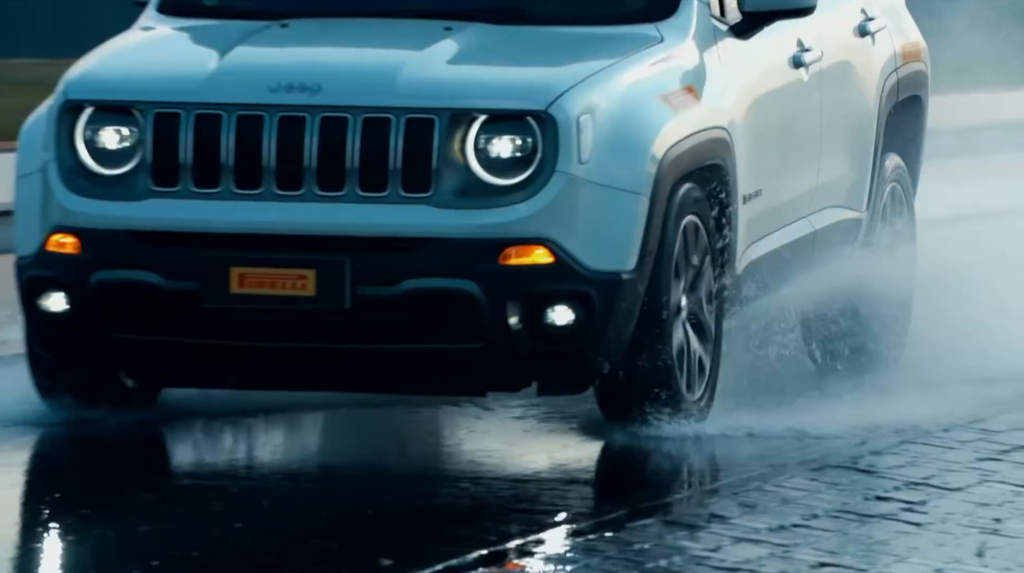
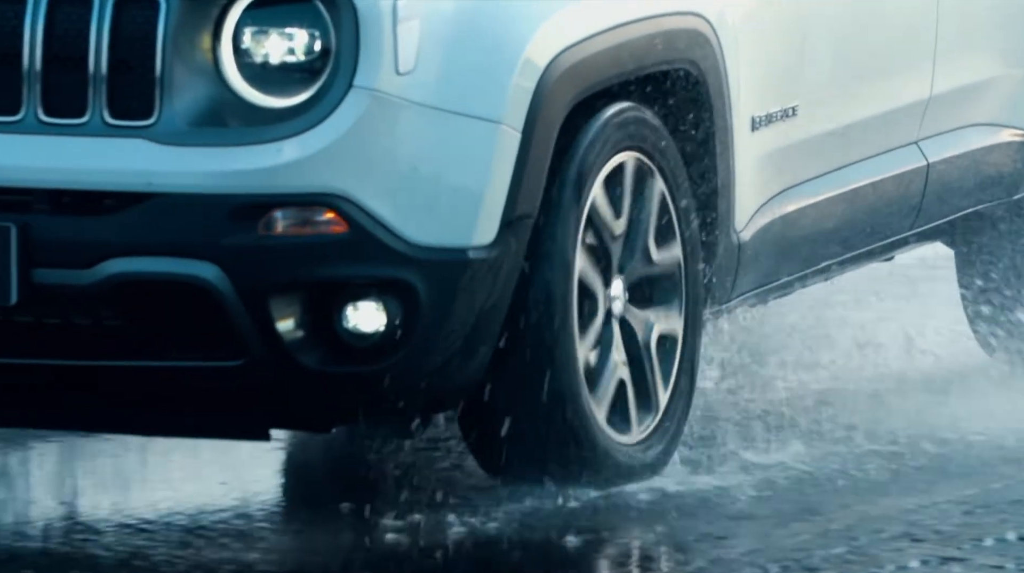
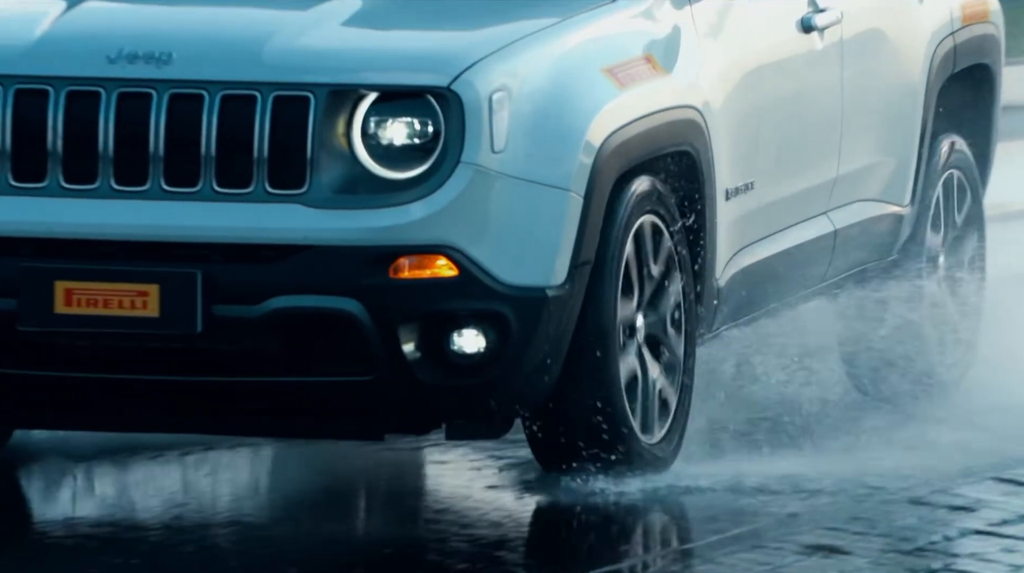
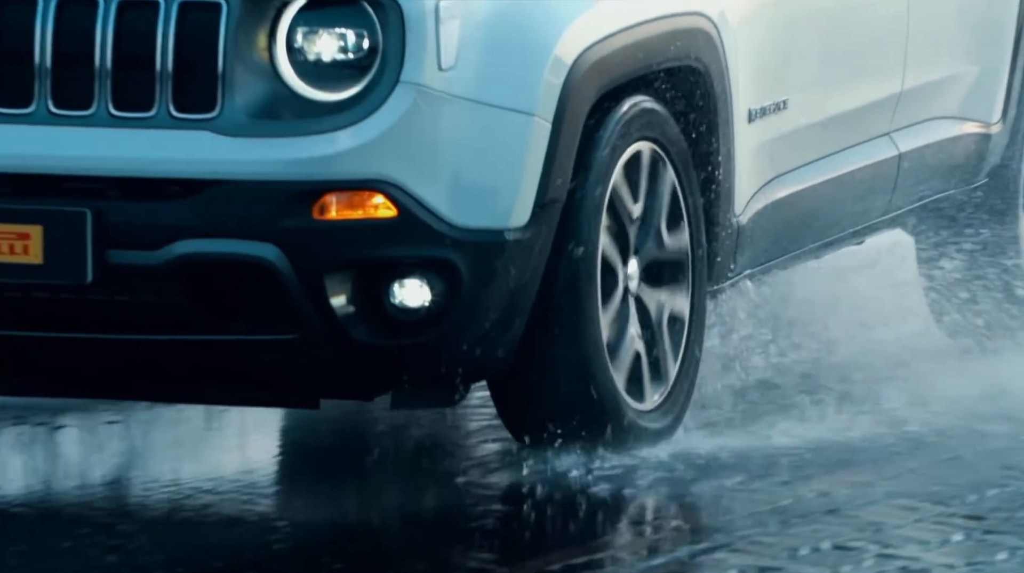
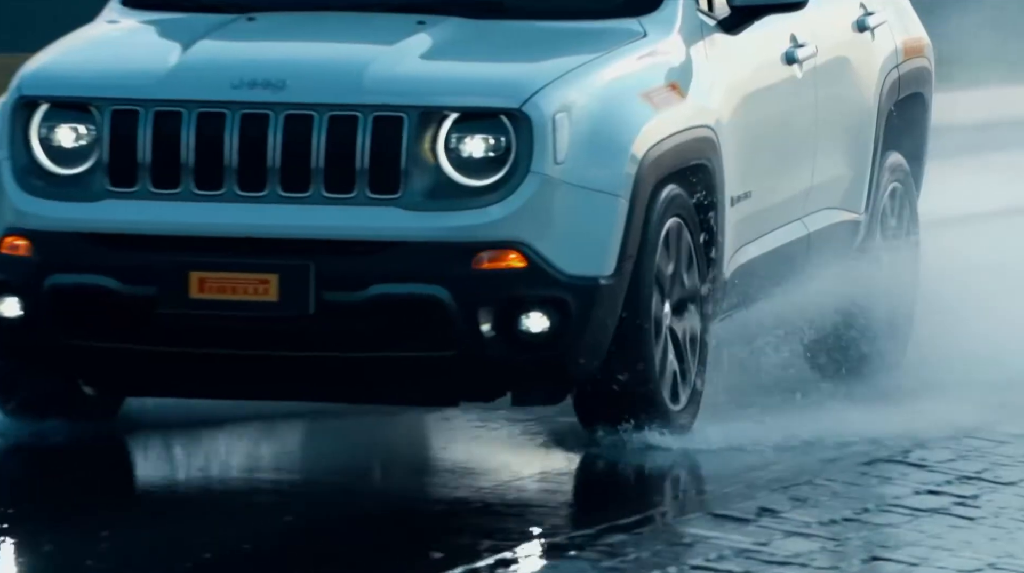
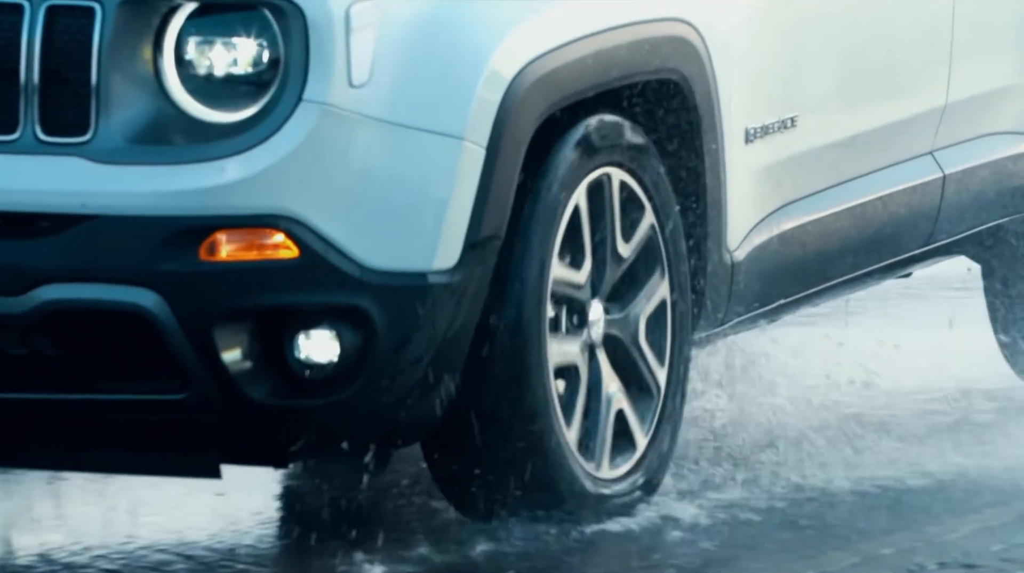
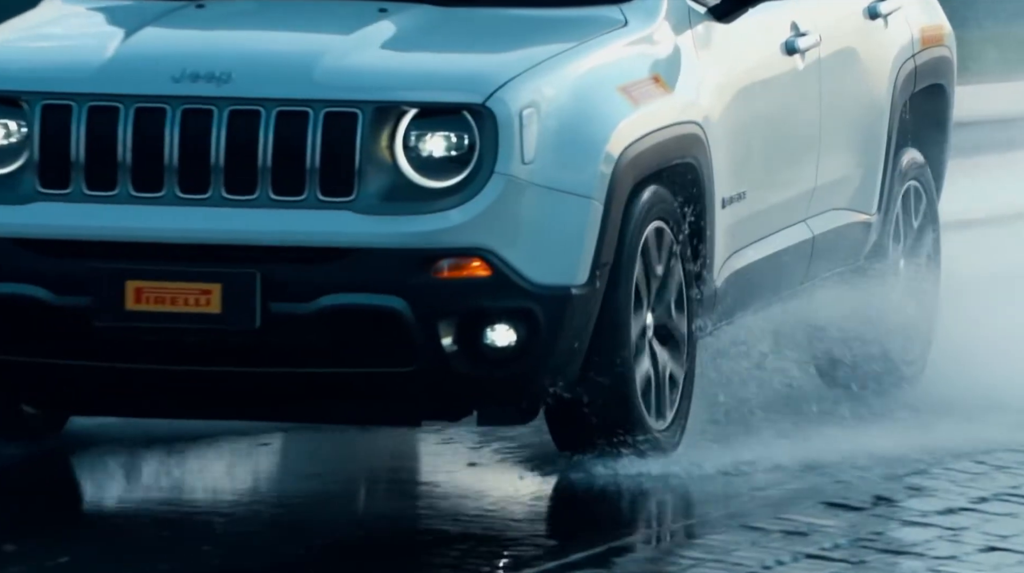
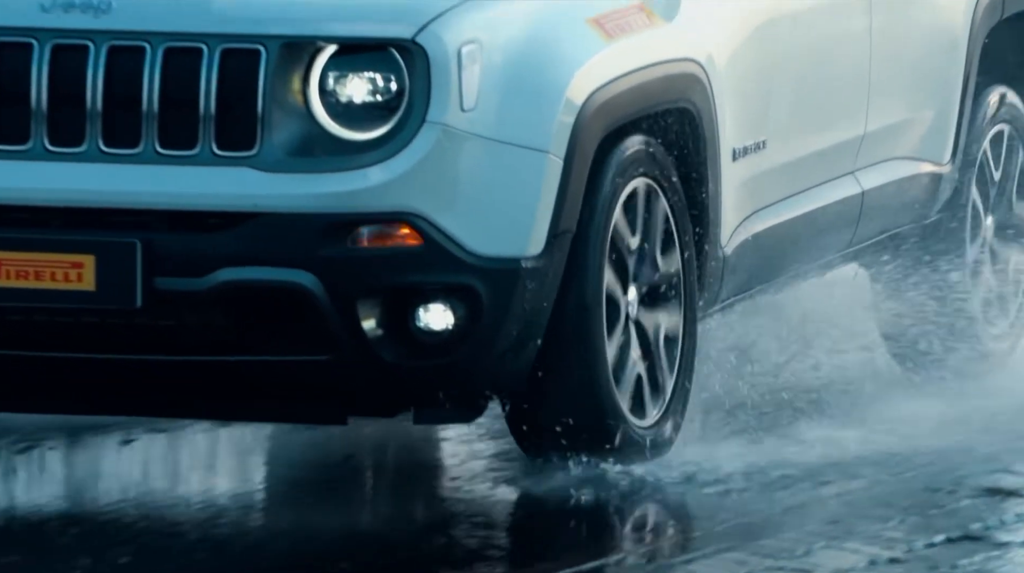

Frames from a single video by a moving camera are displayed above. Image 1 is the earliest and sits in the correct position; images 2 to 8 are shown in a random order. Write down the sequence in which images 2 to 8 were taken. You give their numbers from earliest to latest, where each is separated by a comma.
5, 7, 3, 8, 4, 2, 6
